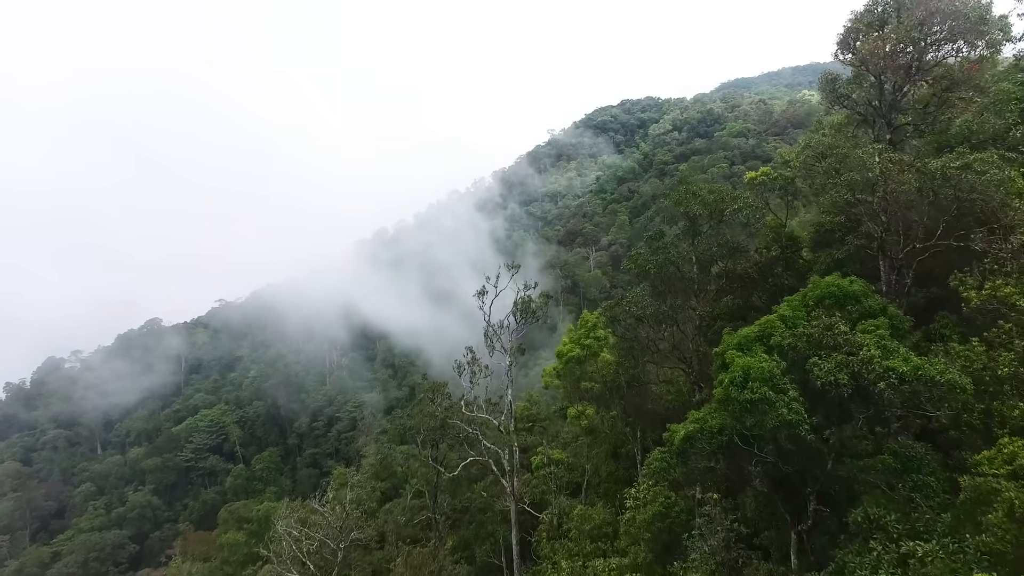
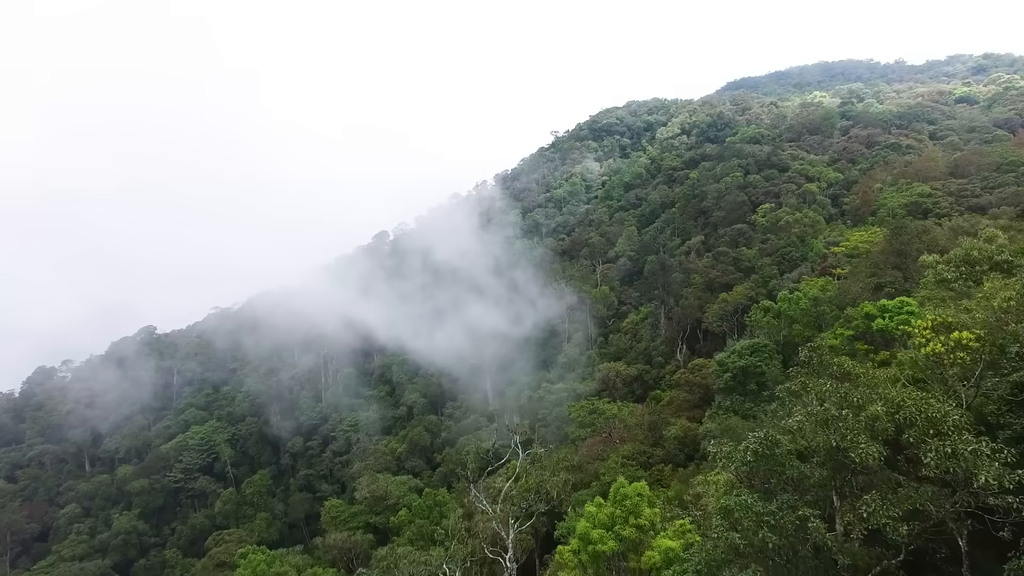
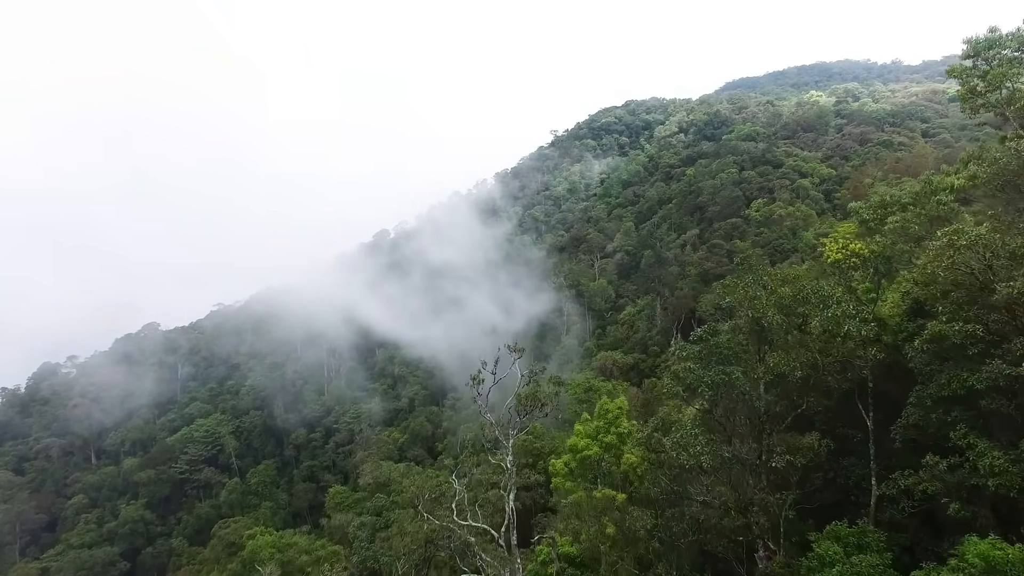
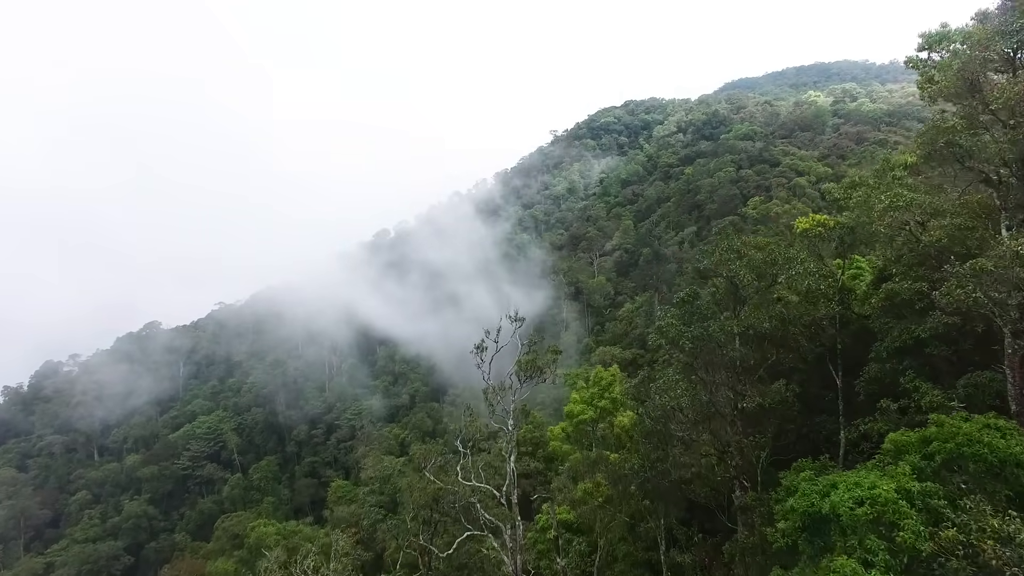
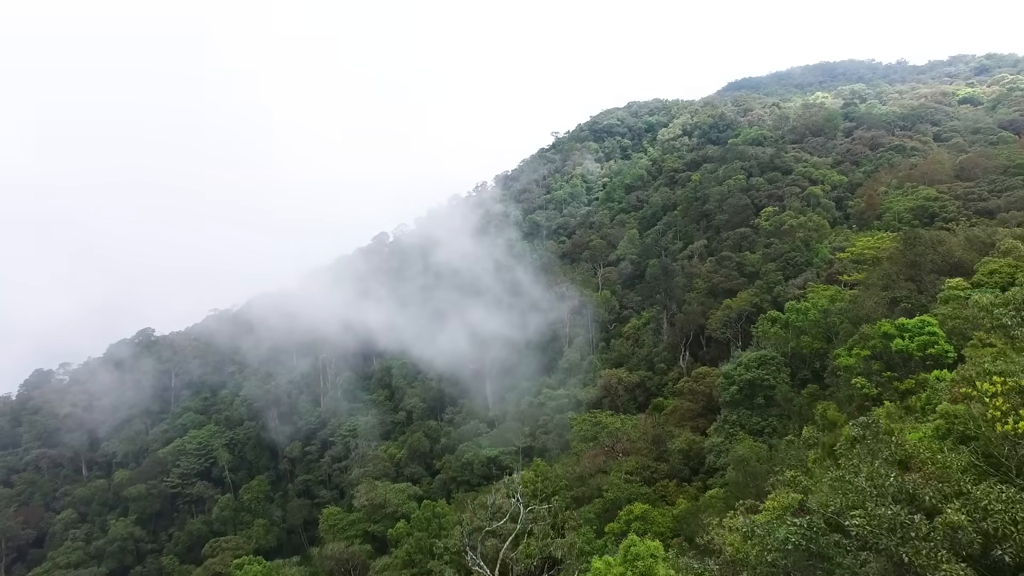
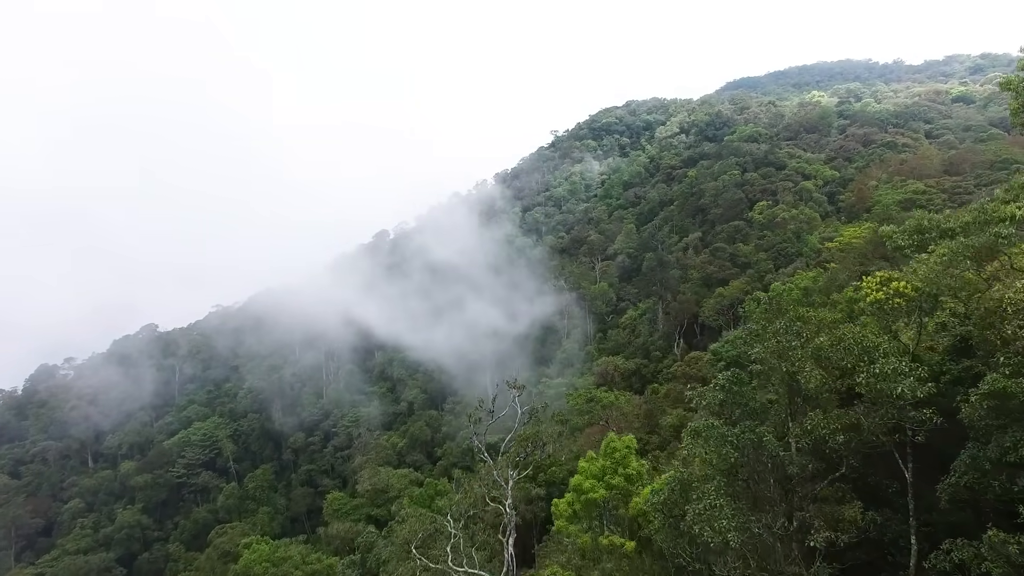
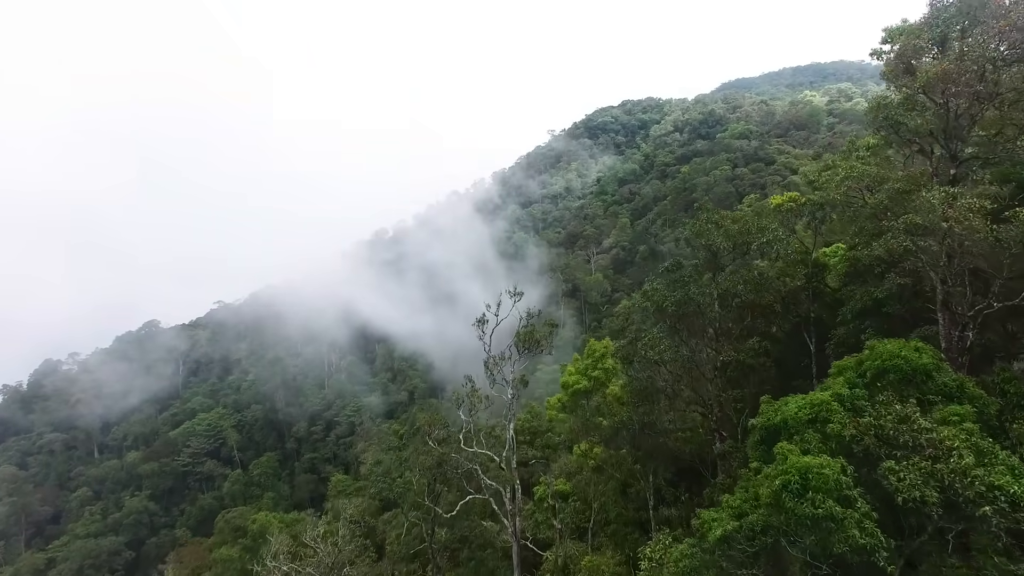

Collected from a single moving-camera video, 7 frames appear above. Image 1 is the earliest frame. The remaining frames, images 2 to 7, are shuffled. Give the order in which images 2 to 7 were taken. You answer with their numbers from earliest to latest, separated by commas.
7, 4, 3, 6, 2, 5
